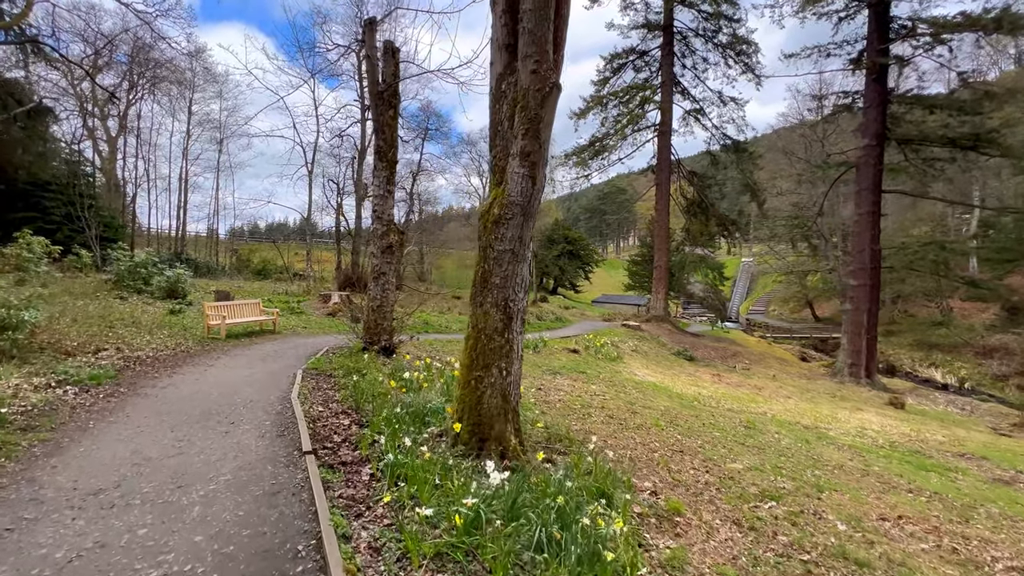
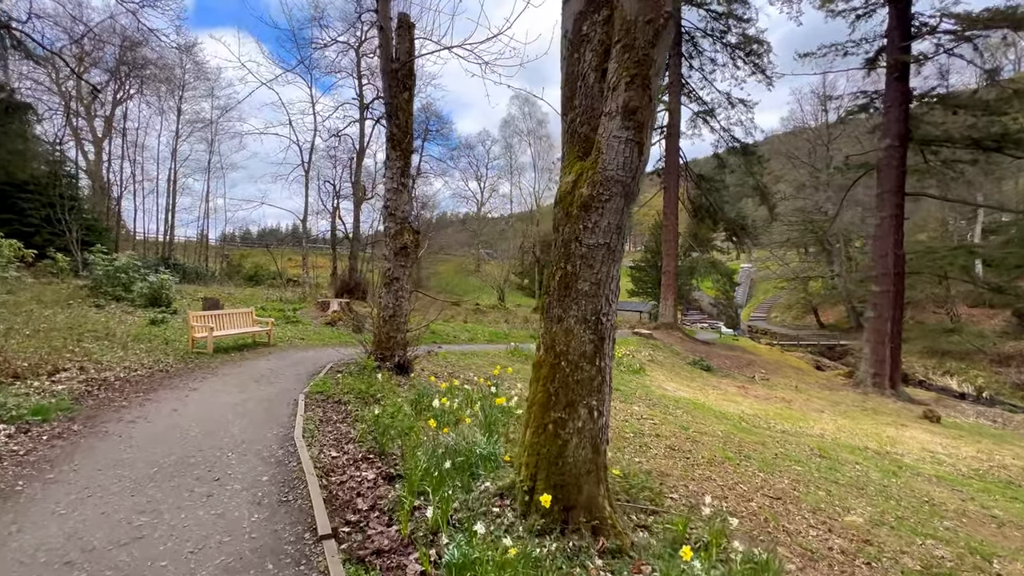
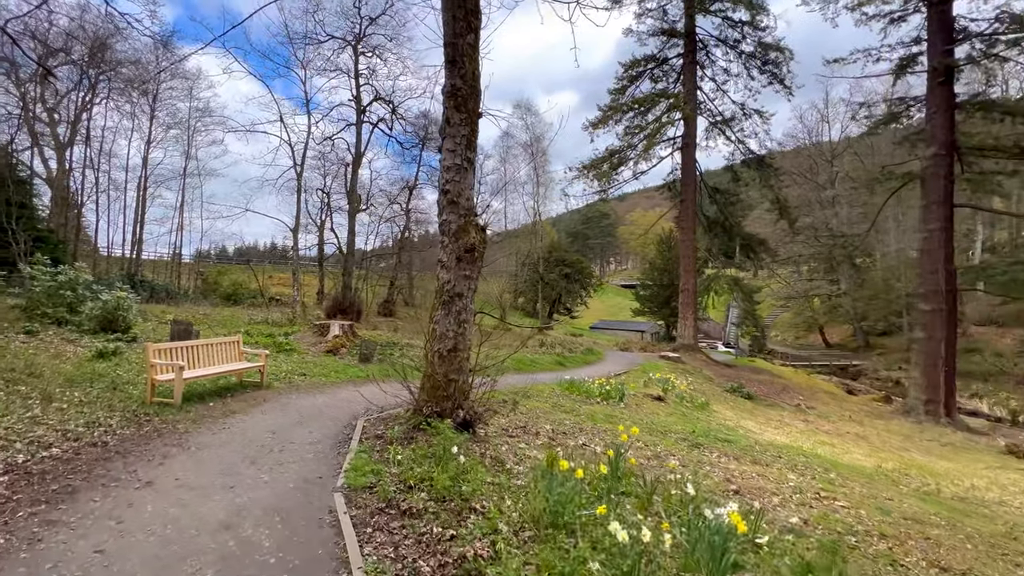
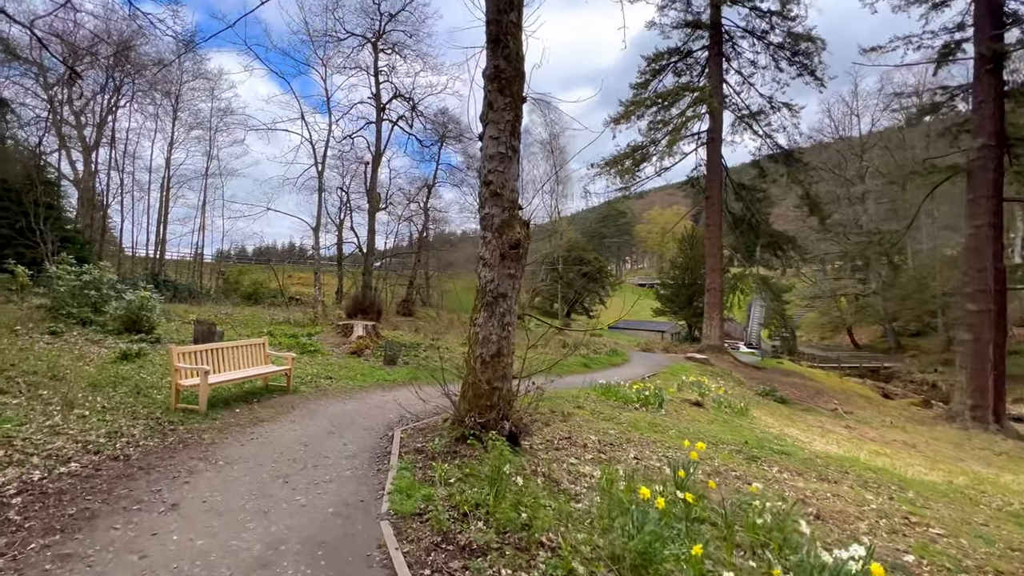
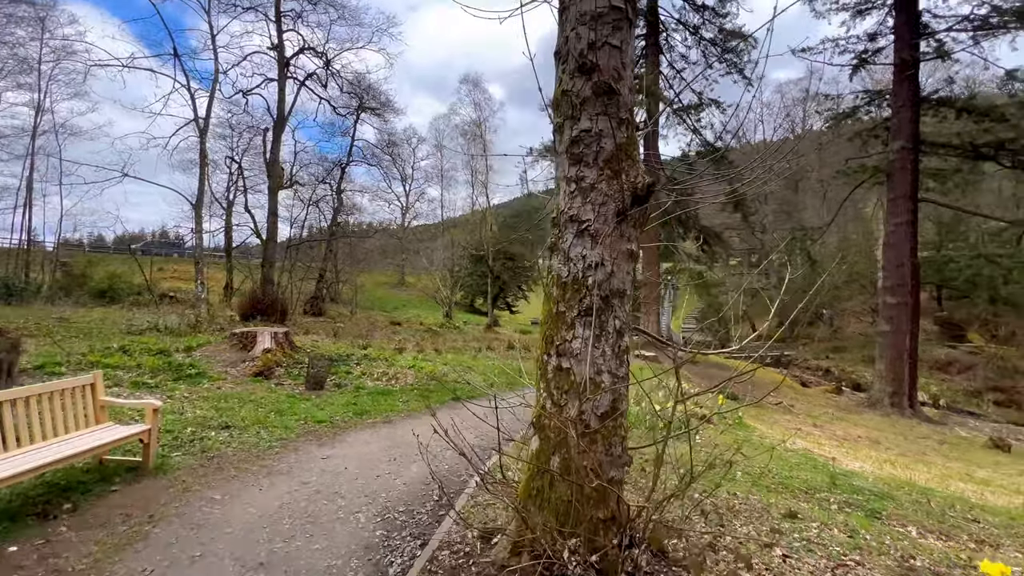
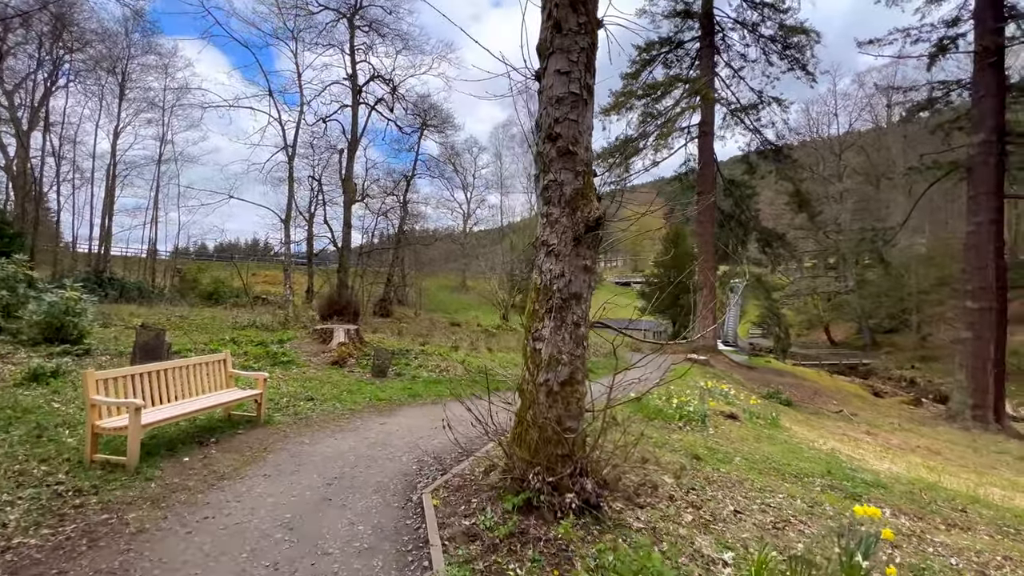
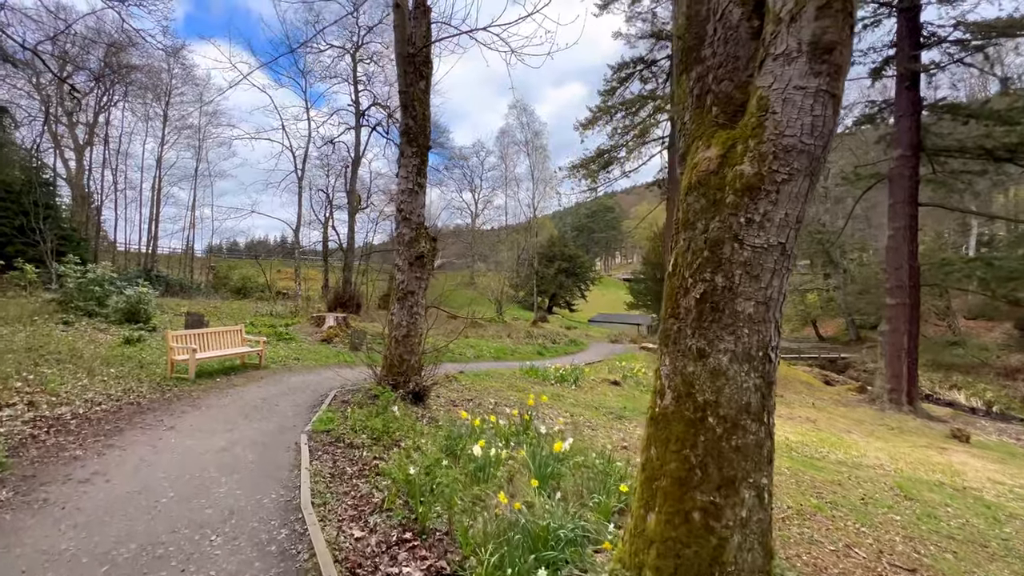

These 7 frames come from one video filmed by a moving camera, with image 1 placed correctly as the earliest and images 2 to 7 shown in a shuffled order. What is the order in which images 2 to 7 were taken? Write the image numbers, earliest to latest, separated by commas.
2, 7, 3, 4, 6, 5
